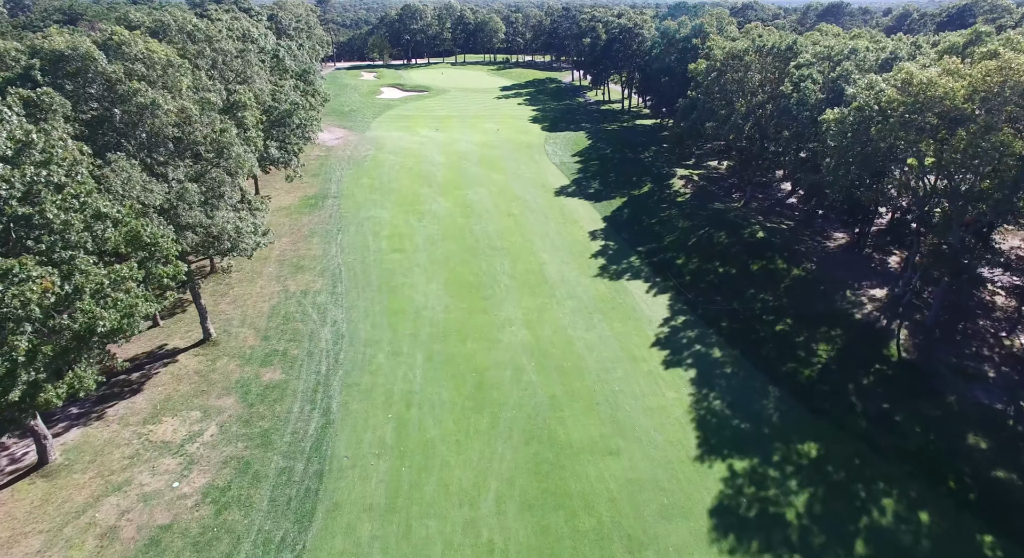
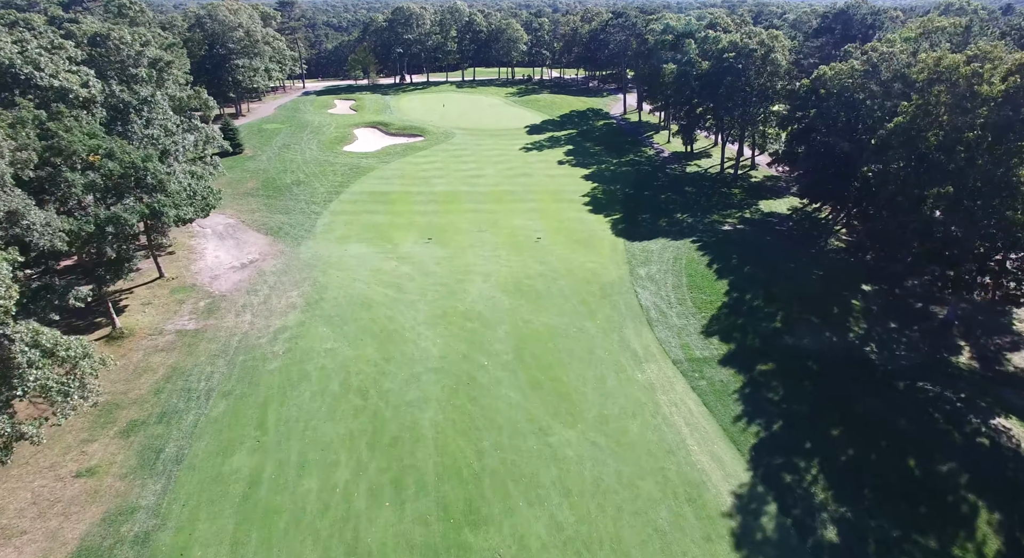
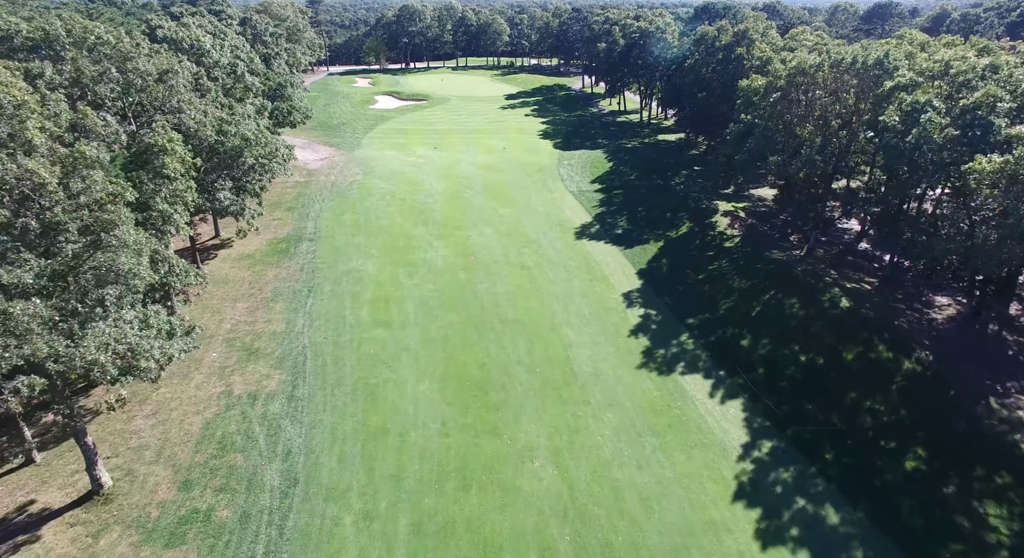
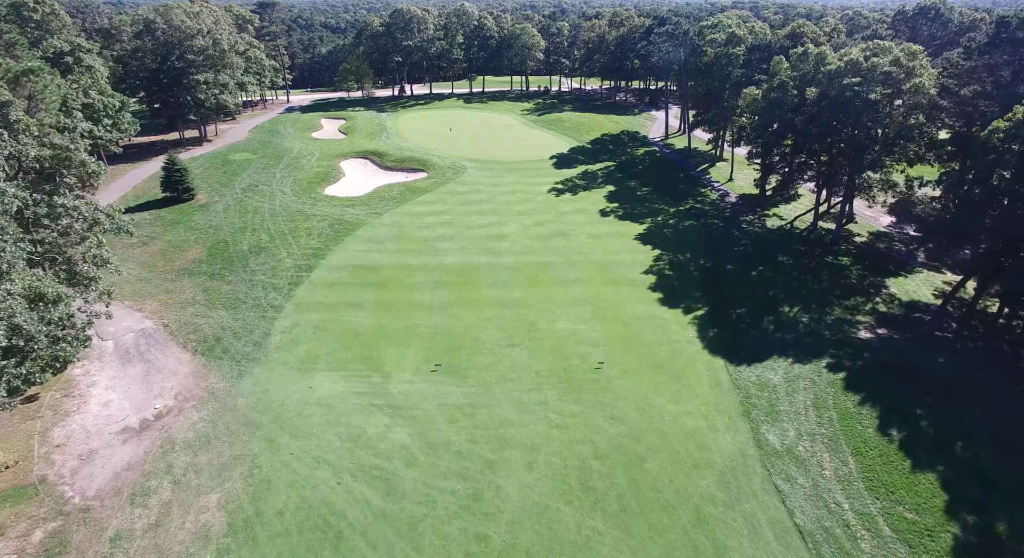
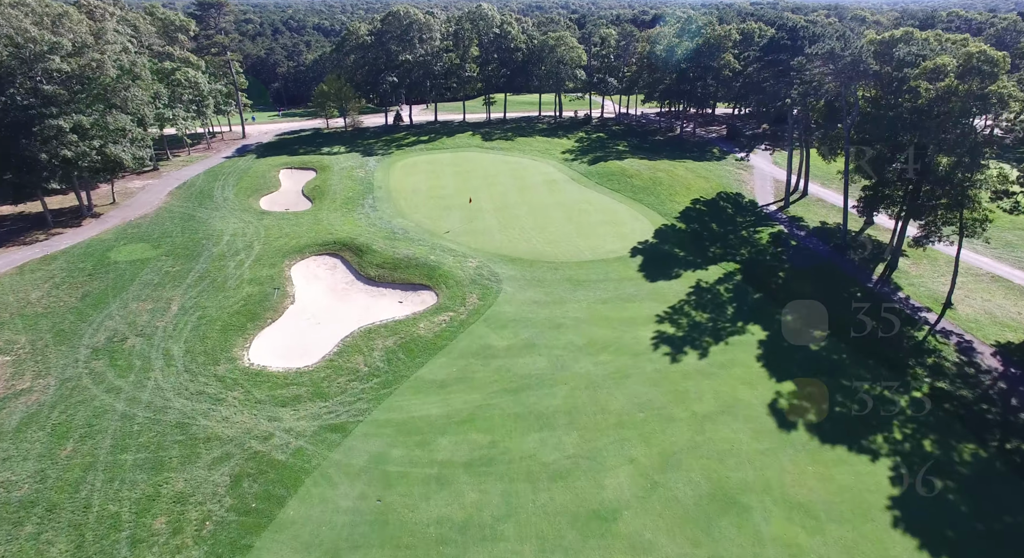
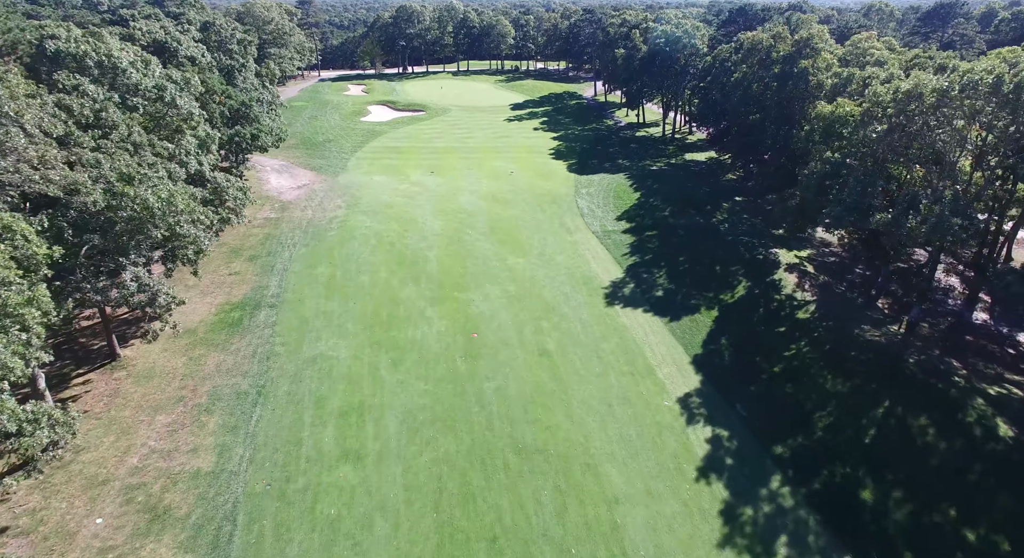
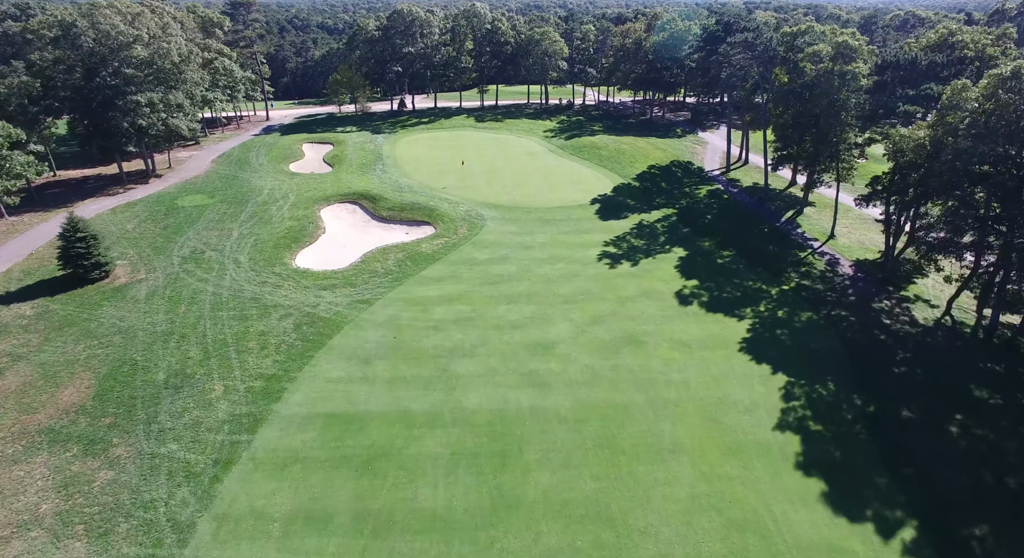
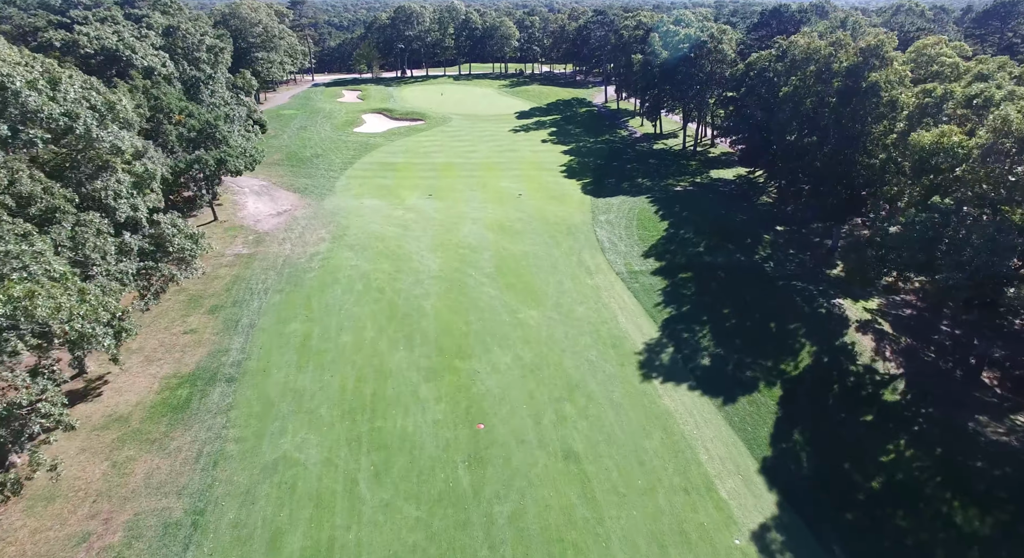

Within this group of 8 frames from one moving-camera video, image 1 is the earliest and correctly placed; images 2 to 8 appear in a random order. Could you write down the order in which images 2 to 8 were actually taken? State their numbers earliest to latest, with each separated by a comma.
3, 6, 8, 2, 4, 7, 5
